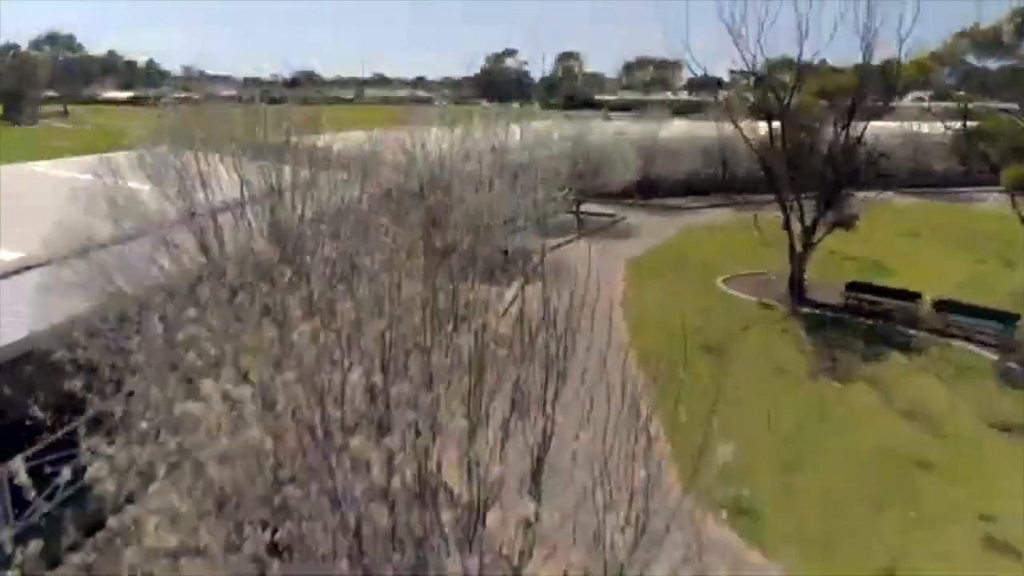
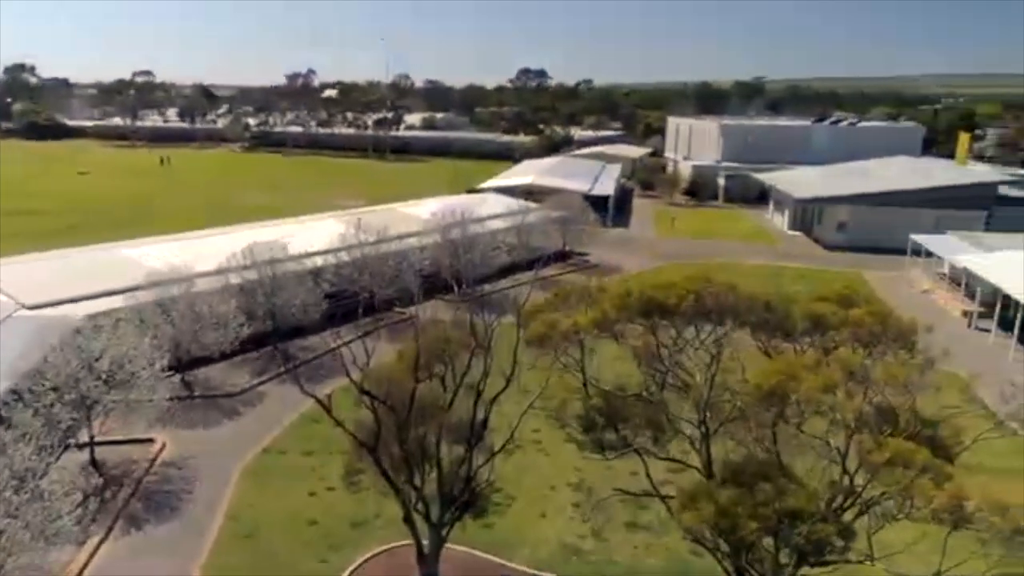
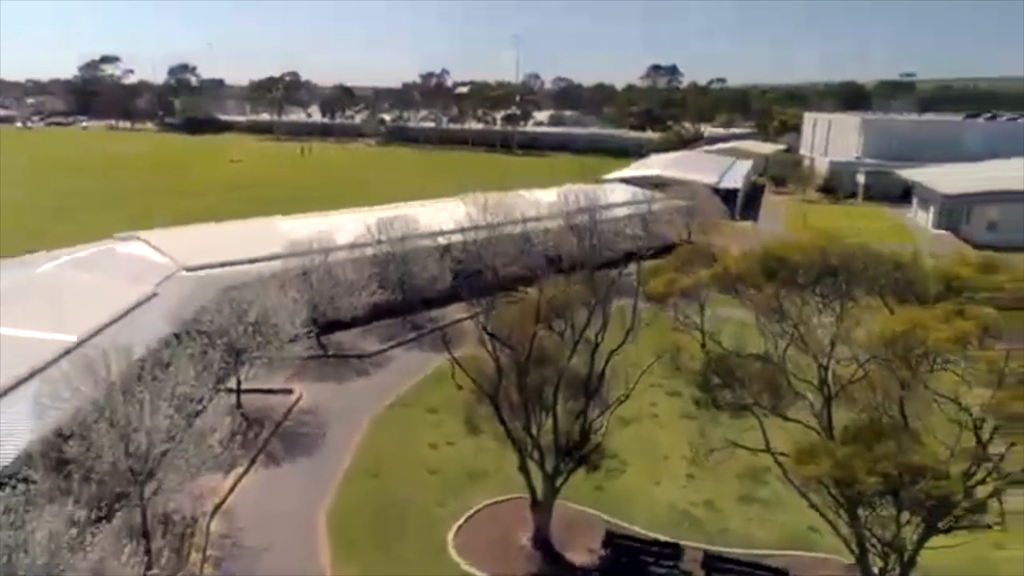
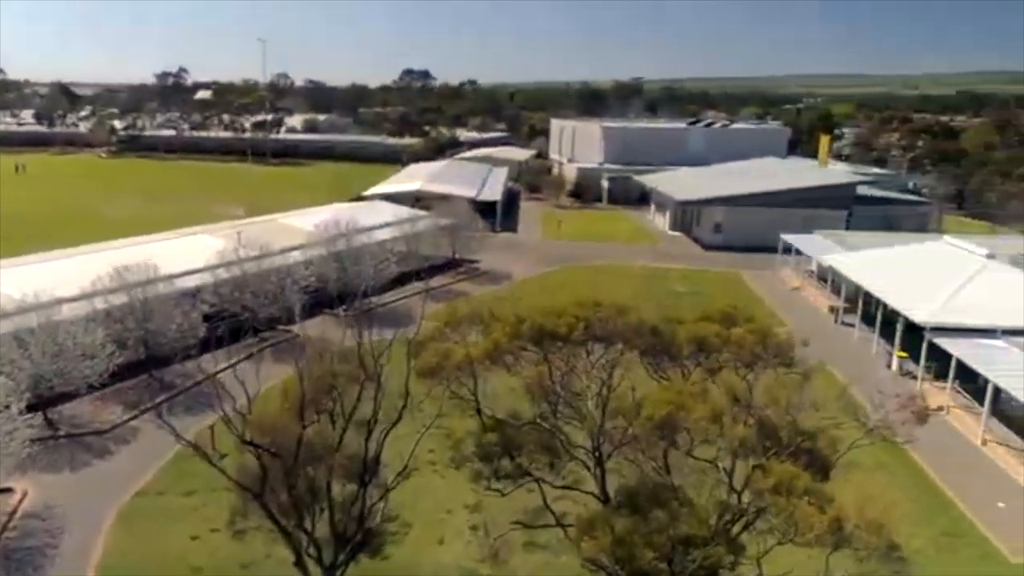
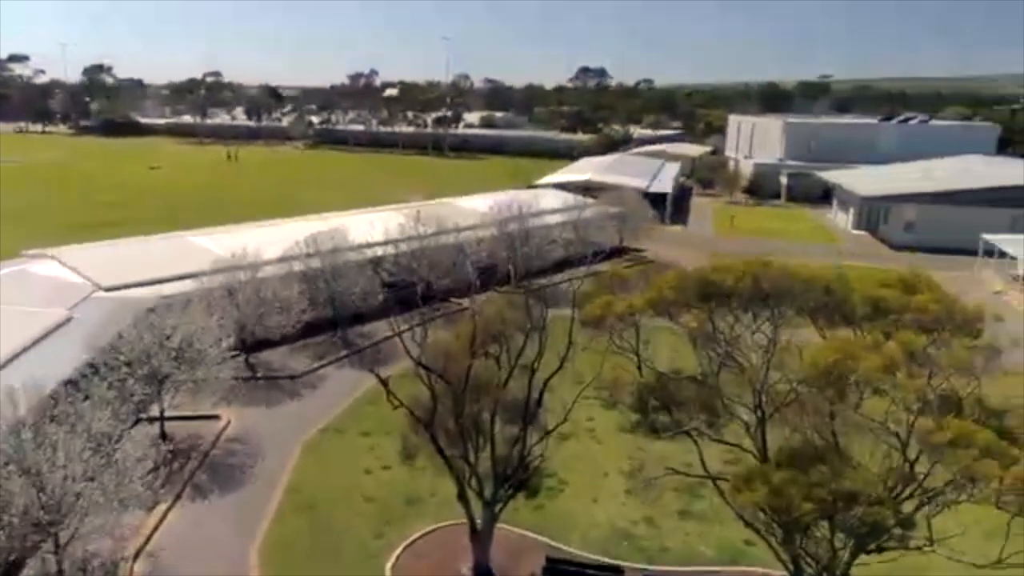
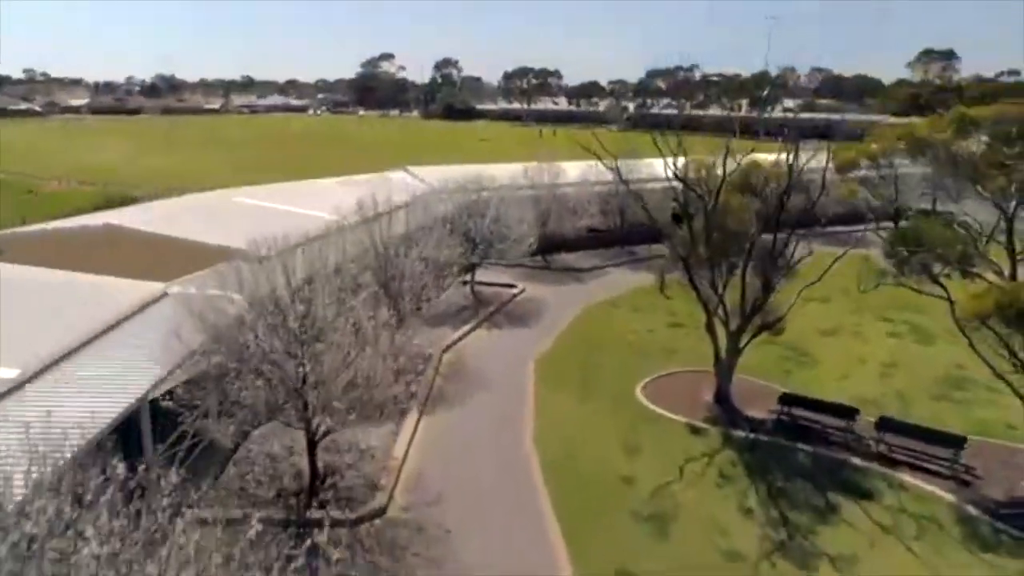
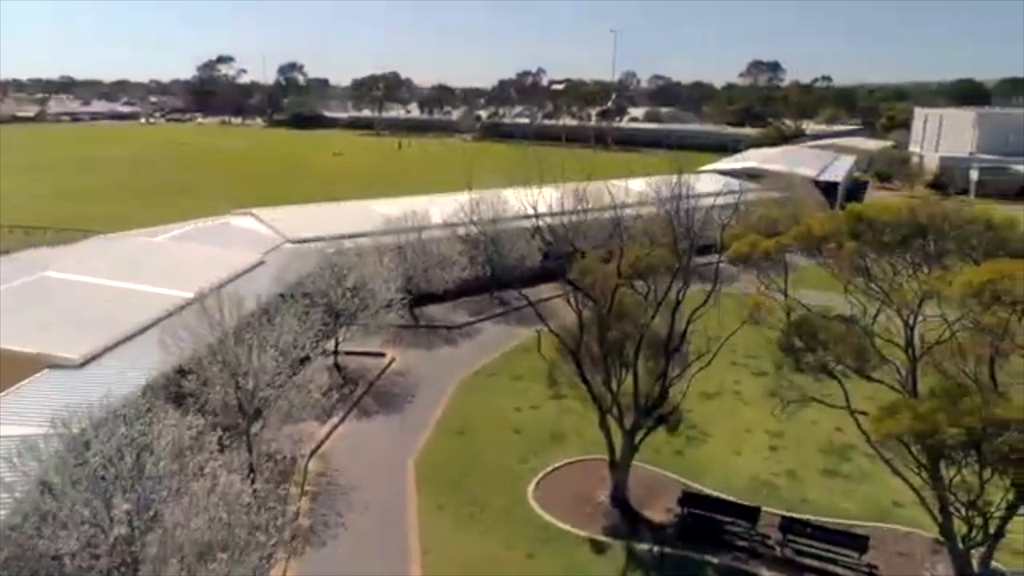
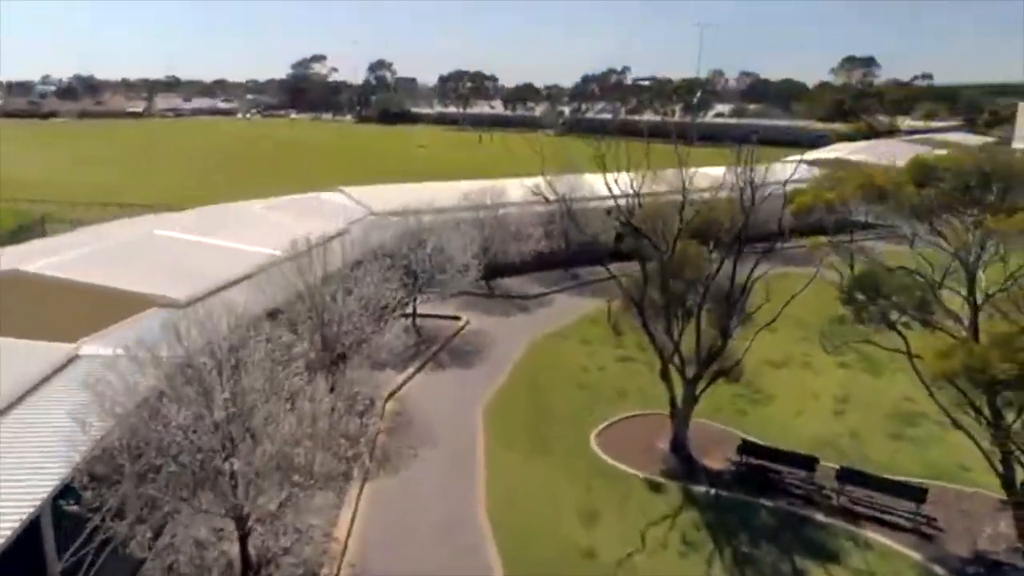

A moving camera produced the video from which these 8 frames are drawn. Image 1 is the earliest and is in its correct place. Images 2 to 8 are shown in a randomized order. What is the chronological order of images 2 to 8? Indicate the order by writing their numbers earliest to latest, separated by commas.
6, 8, 7, 3, 5, 2, 4
